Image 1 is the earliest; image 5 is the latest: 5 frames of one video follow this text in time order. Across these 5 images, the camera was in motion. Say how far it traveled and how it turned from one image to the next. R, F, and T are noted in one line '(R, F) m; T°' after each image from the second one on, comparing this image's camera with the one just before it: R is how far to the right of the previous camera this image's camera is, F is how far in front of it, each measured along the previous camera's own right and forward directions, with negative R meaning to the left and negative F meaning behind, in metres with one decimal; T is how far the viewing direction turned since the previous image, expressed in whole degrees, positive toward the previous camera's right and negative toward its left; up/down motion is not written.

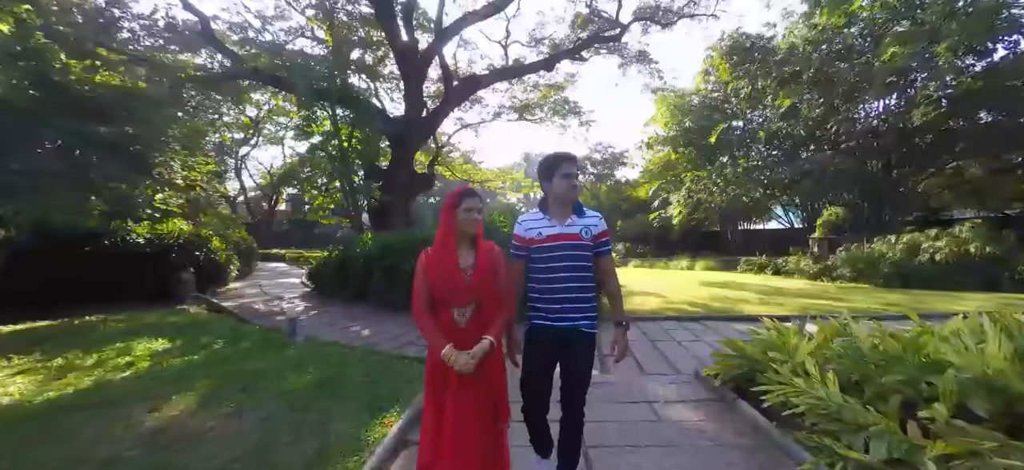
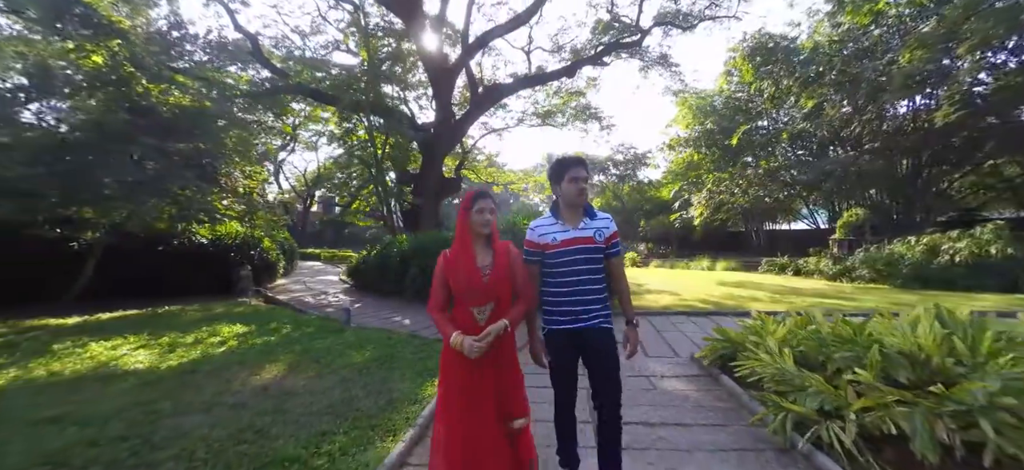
(0.0, -0.6) m; -3°
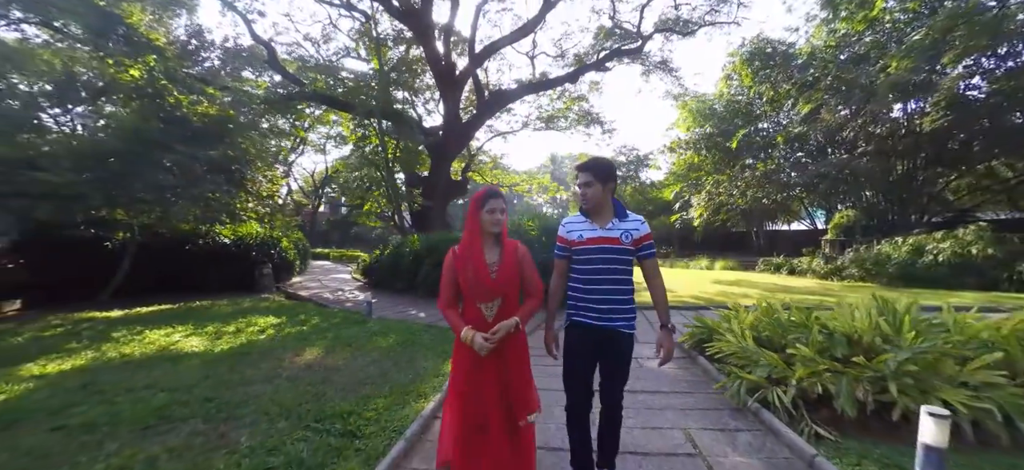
(0.0, -0.5) m; -1°
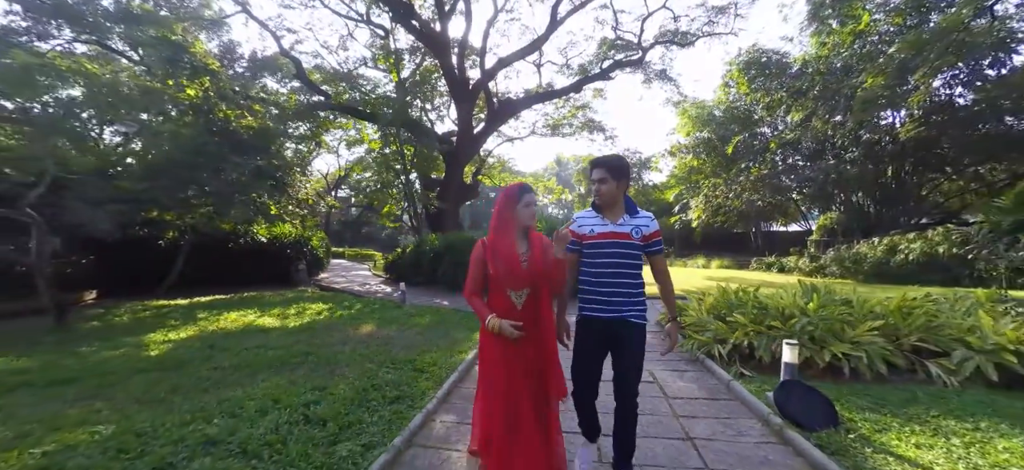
(-0.1, -1.0) m; -1°
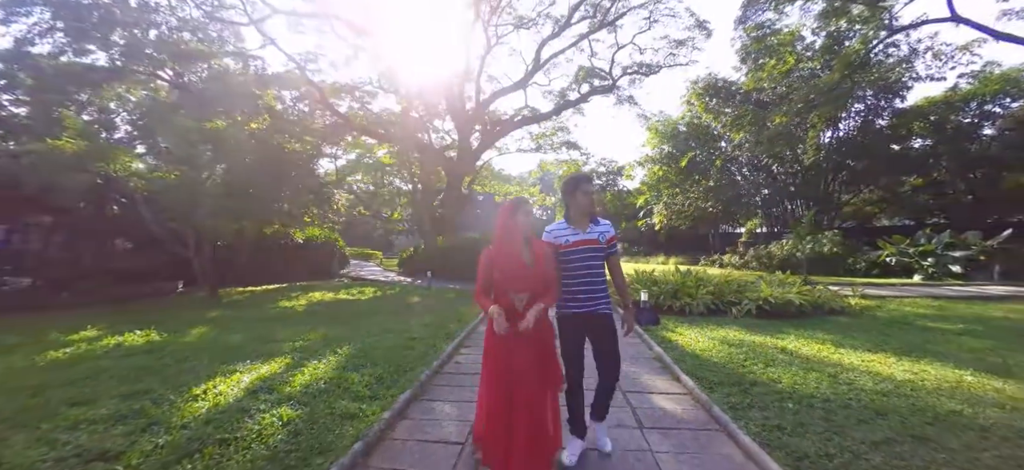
(-0.2, -2.8) m; +2°
